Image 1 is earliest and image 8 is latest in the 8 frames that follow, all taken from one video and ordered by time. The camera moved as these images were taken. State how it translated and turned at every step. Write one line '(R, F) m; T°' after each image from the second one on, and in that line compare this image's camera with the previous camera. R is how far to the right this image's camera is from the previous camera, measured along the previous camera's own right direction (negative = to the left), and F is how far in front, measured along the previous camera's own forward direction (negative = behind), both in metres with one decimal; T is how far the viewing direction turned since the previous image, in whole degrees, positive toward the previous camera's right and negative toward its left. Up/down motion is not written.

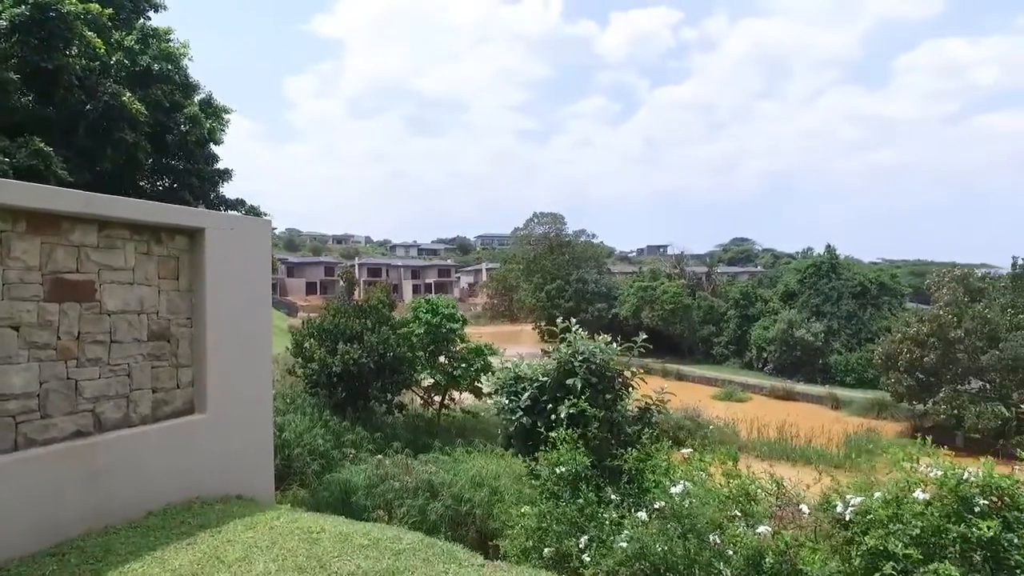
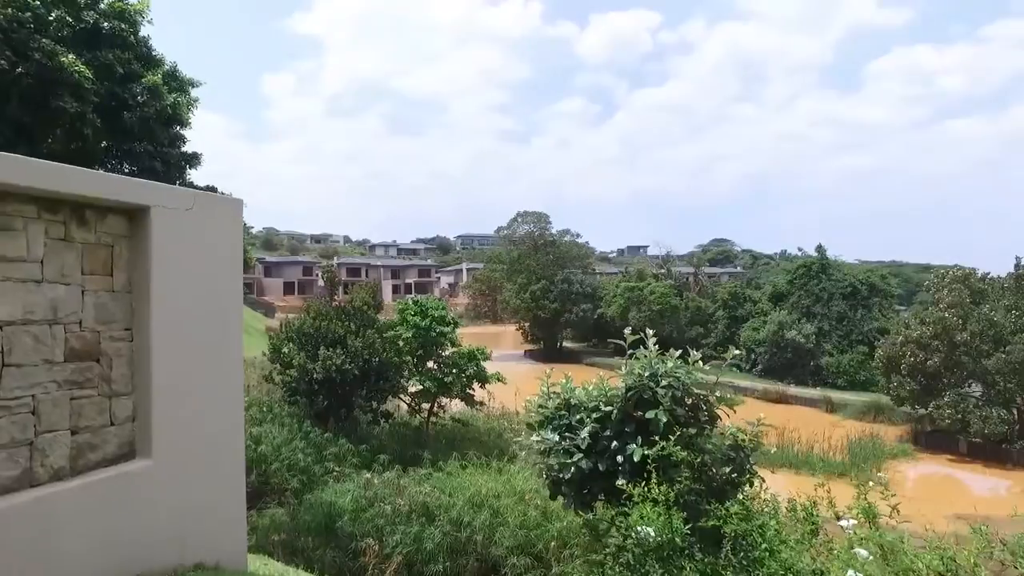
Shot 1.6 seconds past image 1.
(-0.2, +0.6) m; +2°
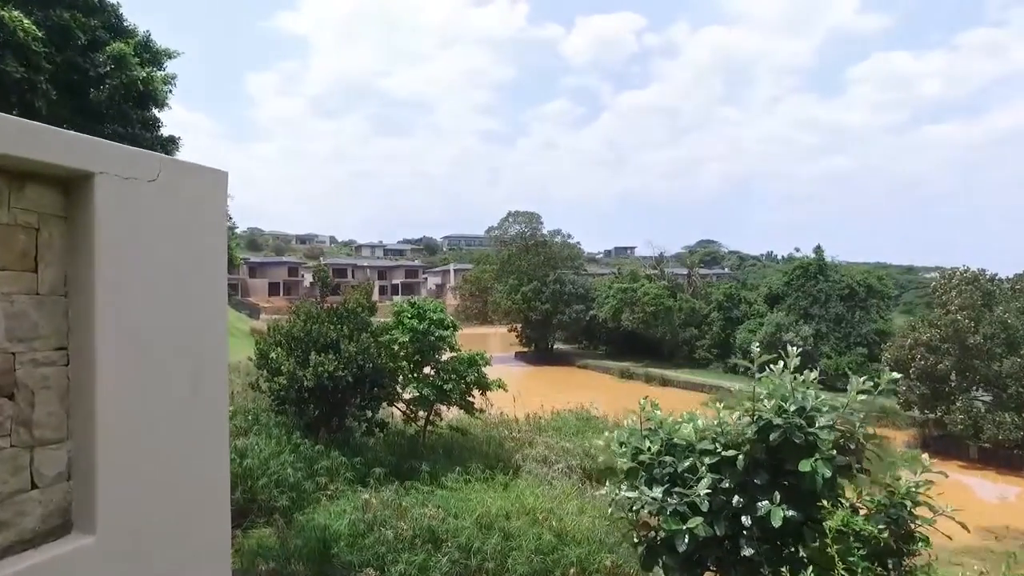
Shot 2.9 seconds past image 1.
(-0.2, +0.5) m; +1°
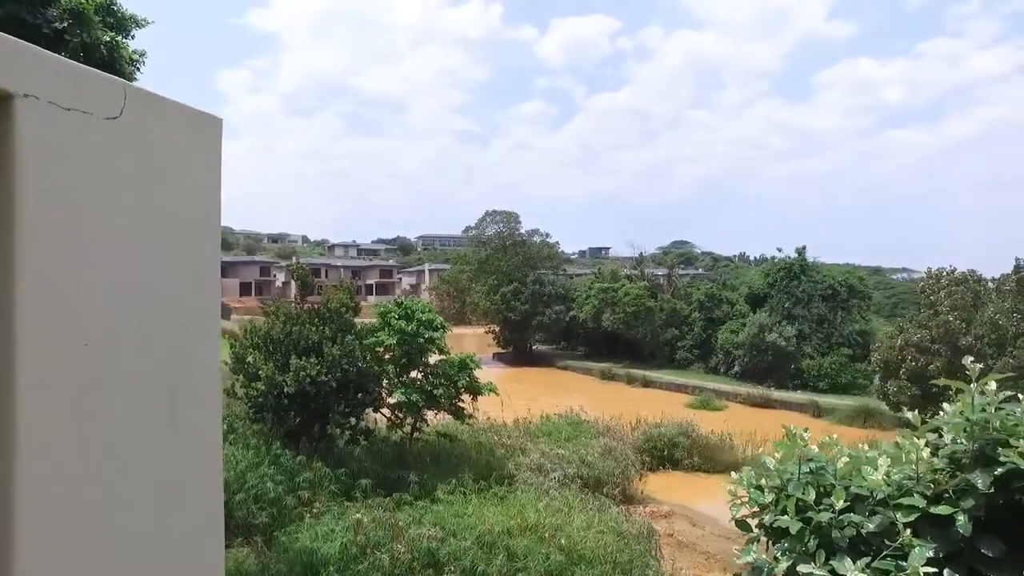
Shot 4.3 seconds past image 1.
(-0.2, +0.4) m; +2°
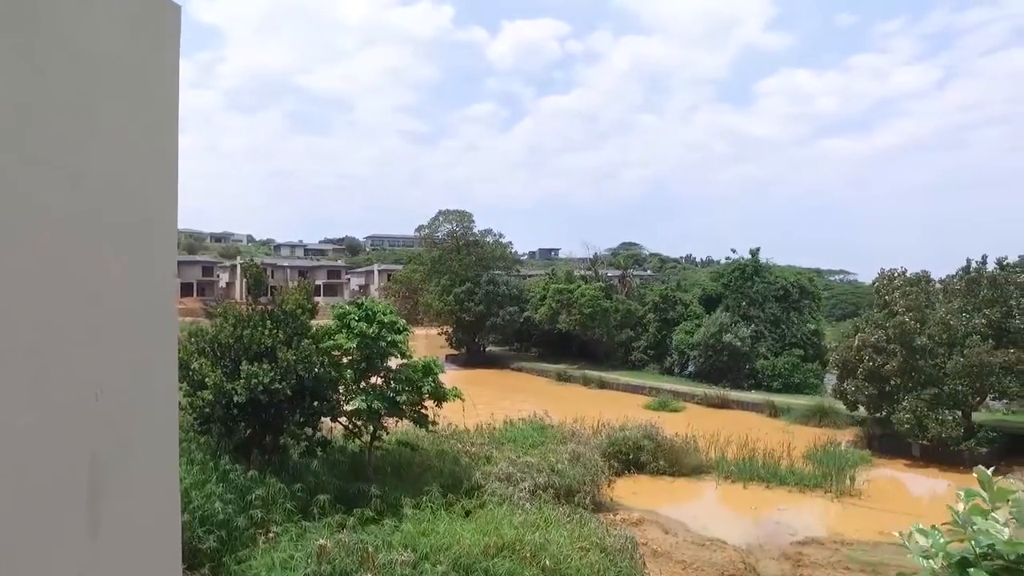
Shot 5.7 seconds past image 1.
(-0.2, +0.4) m; +4°
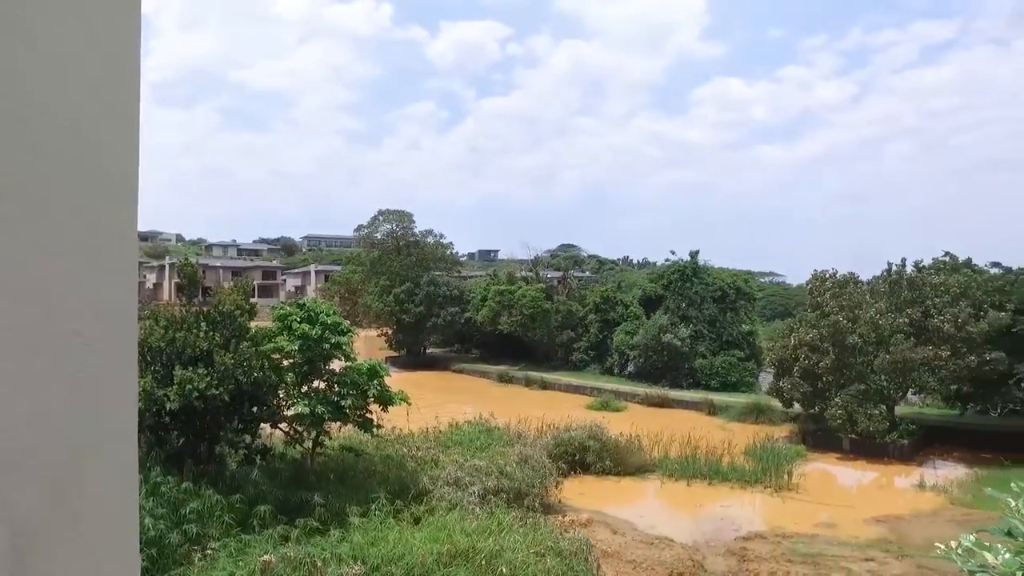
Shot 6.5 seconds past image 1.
(-0.1, +0.1) m; +5°
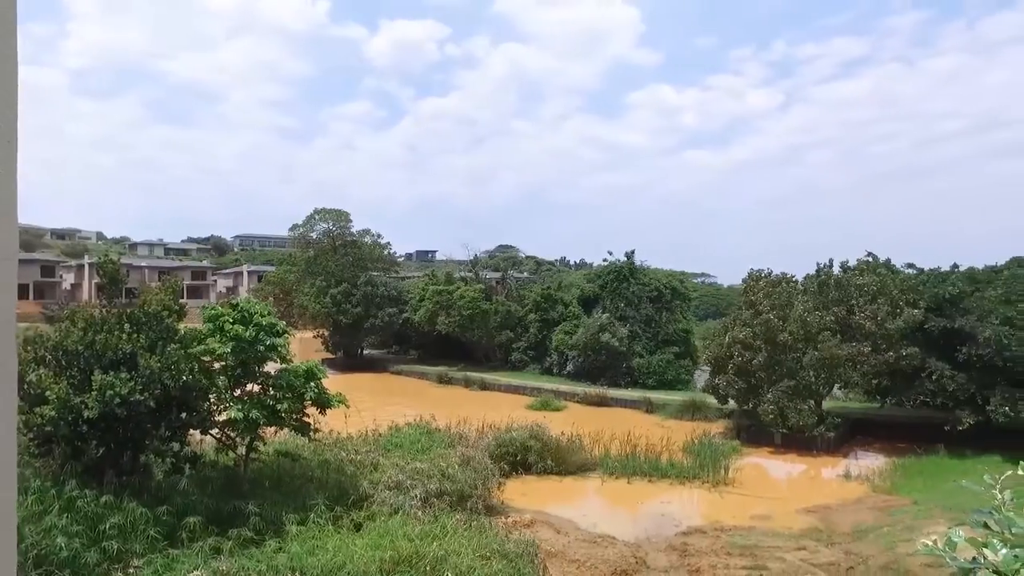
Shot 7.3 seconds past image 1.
(0.0, +0.1) m; +5°
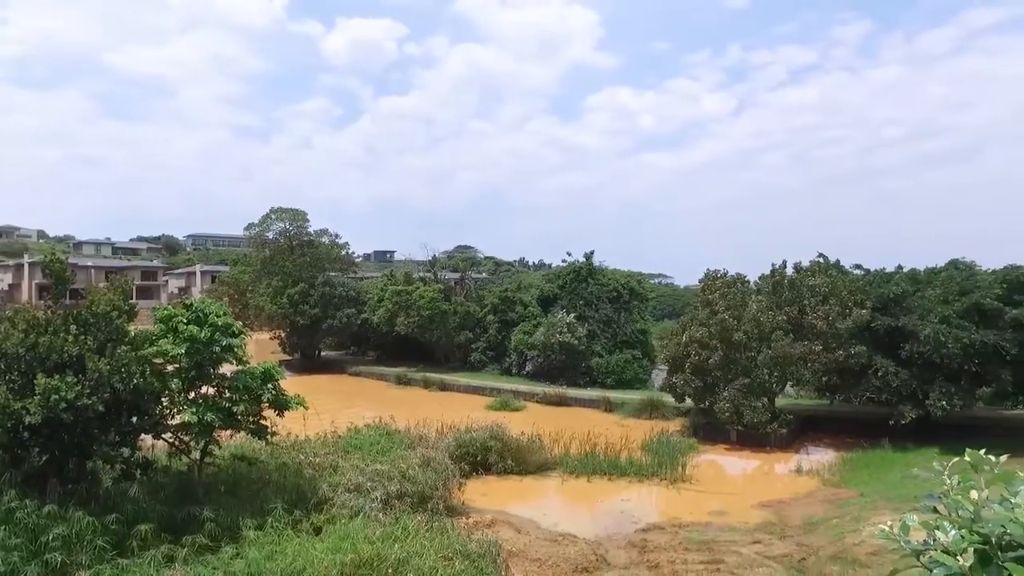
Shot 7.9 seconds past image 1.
(0.0, 0.0) m; +3°
